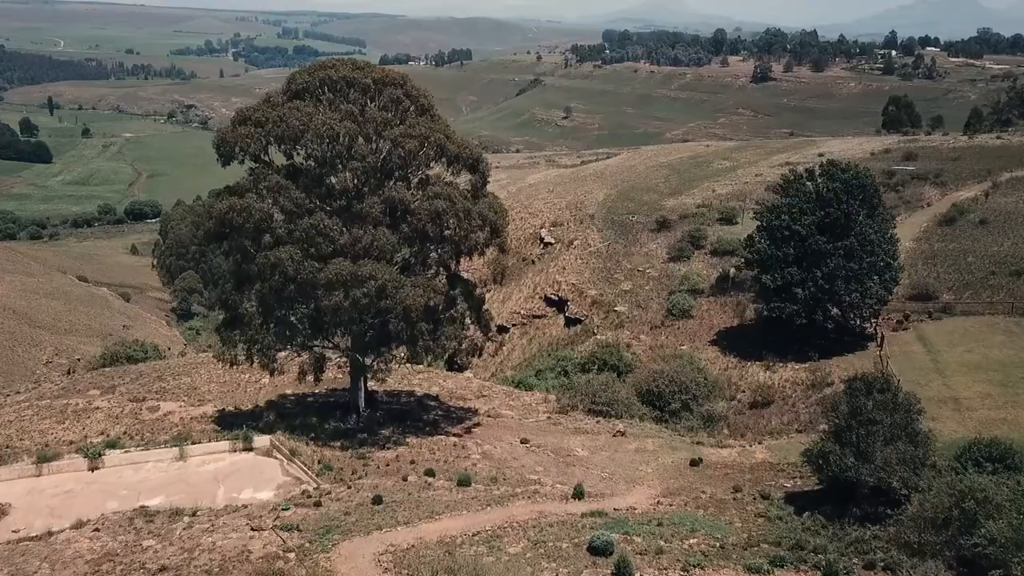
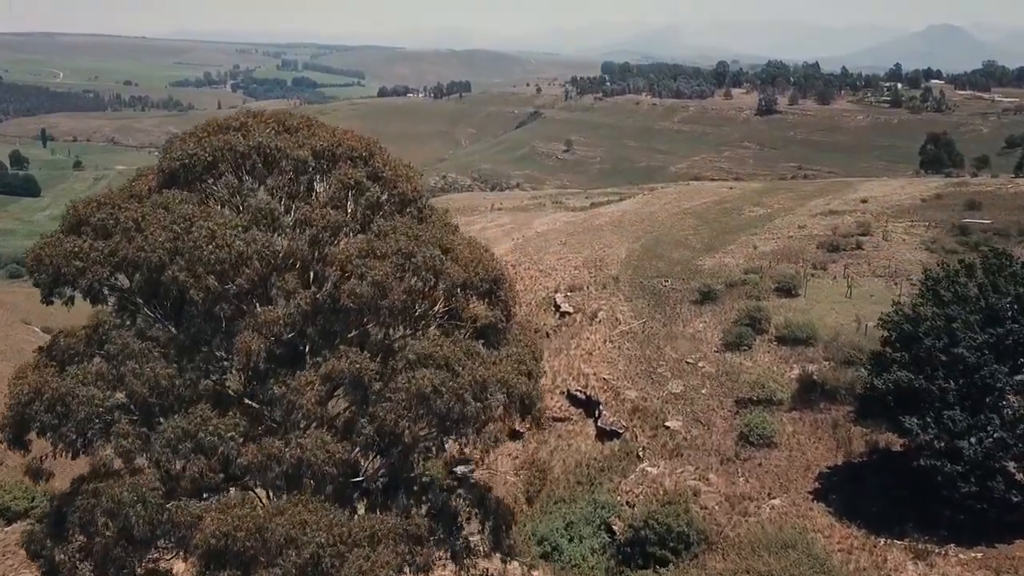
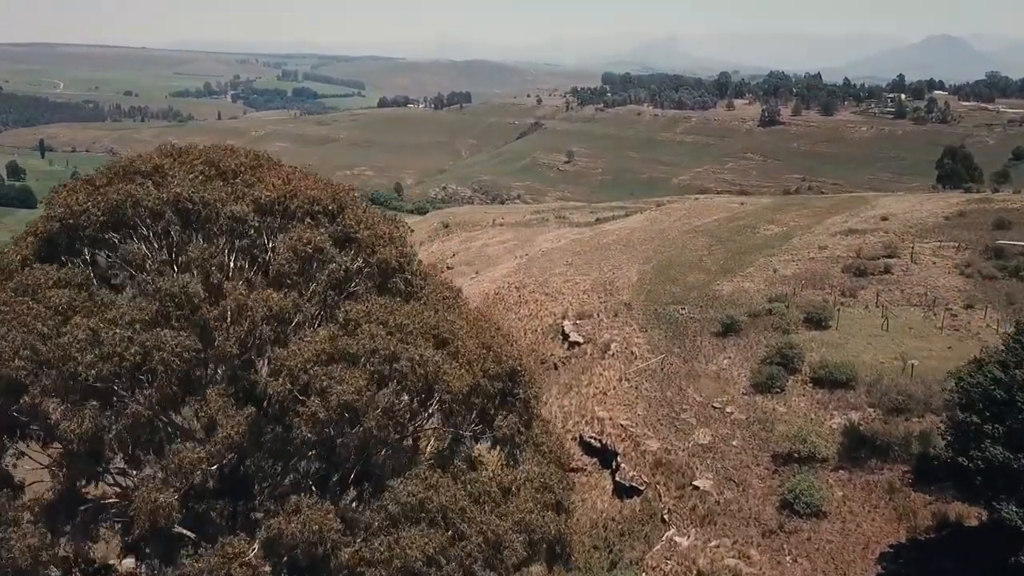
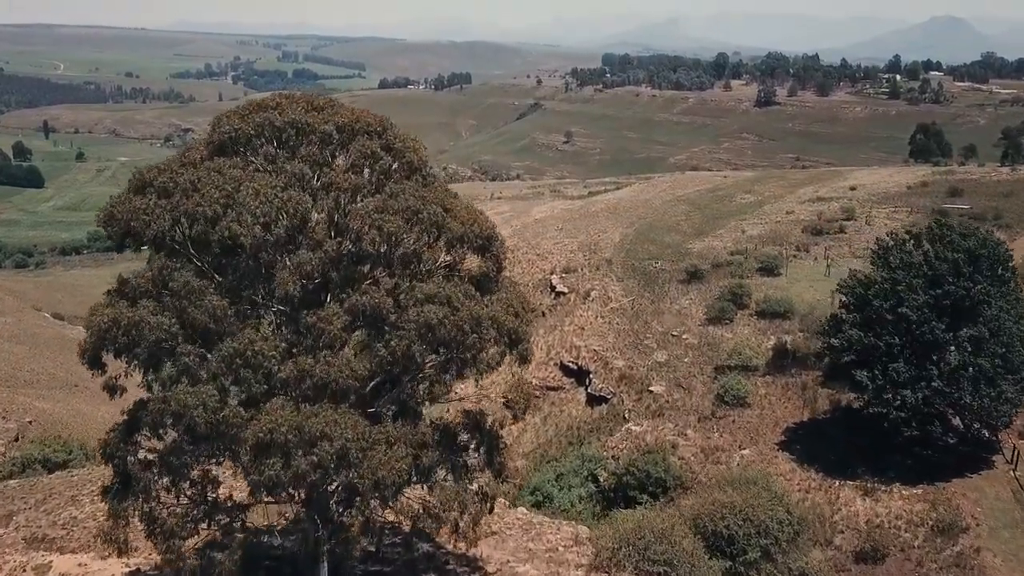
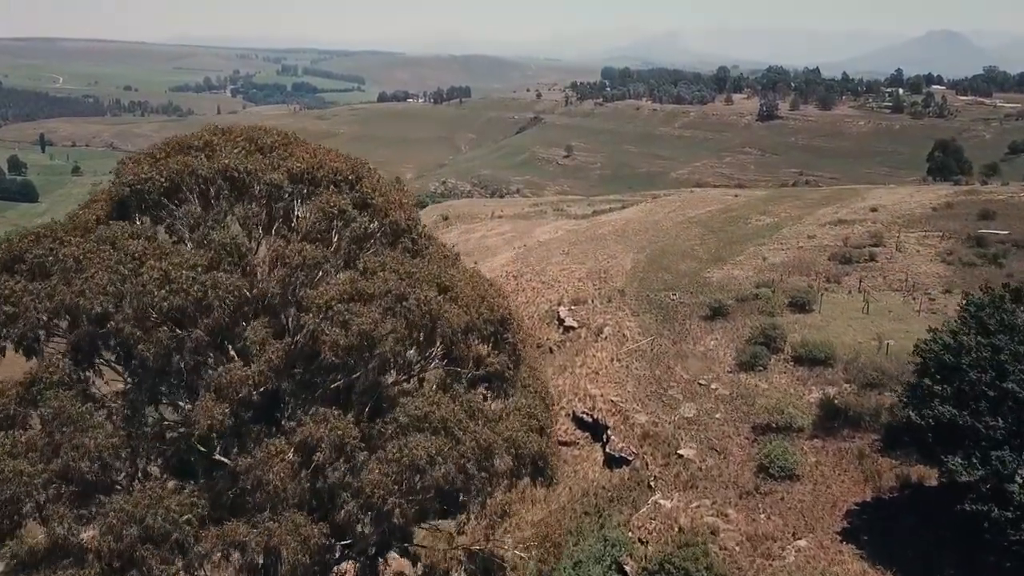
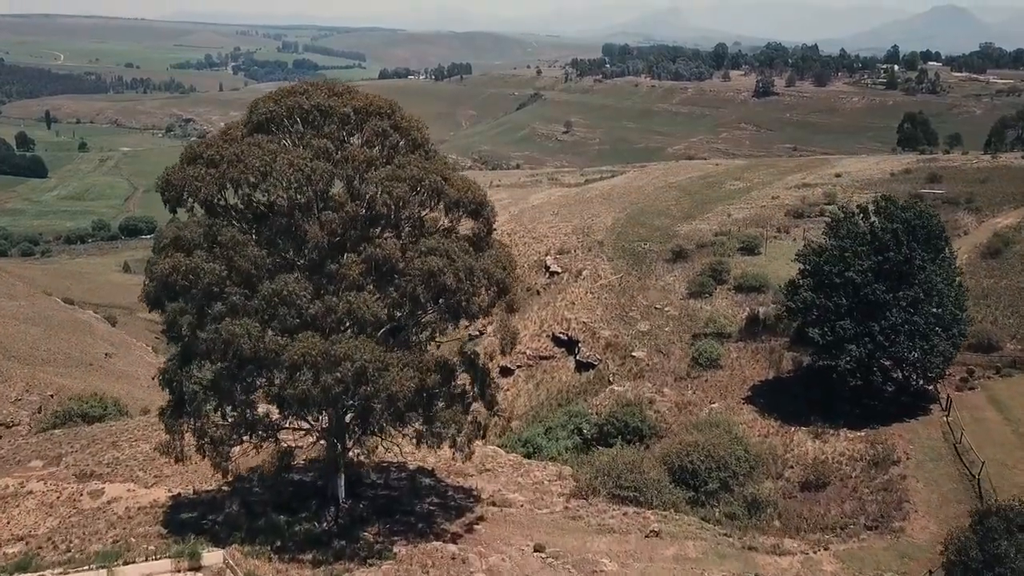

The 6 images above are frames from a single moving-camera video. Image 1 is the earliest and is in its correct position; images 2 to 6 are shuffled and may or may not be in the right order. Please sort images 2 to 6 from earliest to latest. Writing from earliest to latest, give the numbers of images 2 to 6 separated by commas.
6, 4, 2, 5, 3
